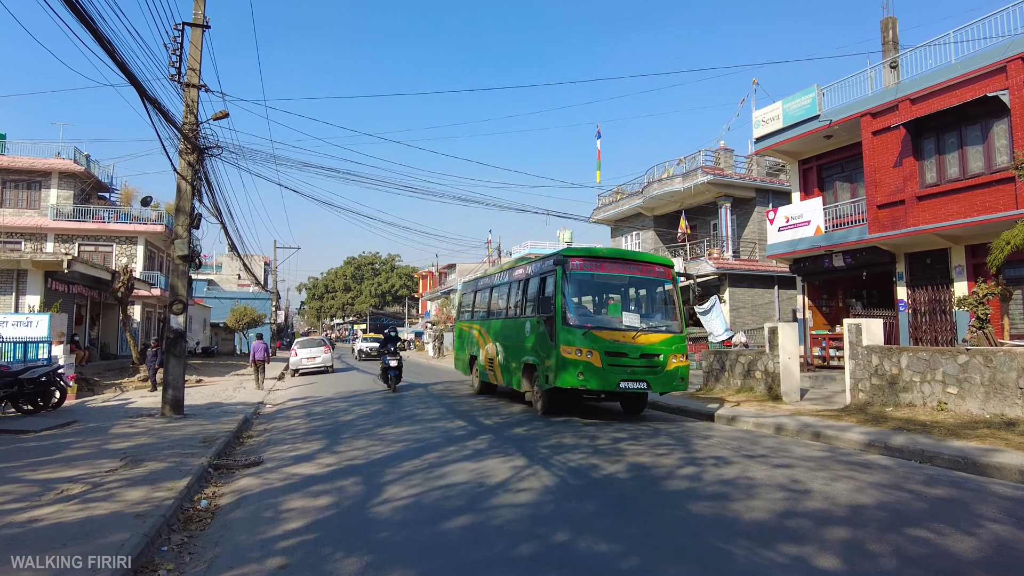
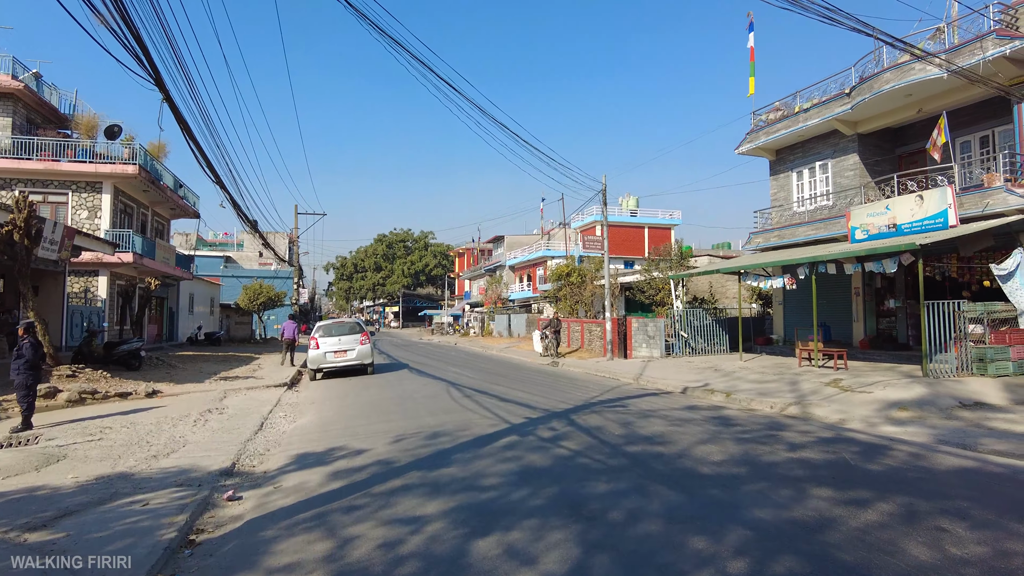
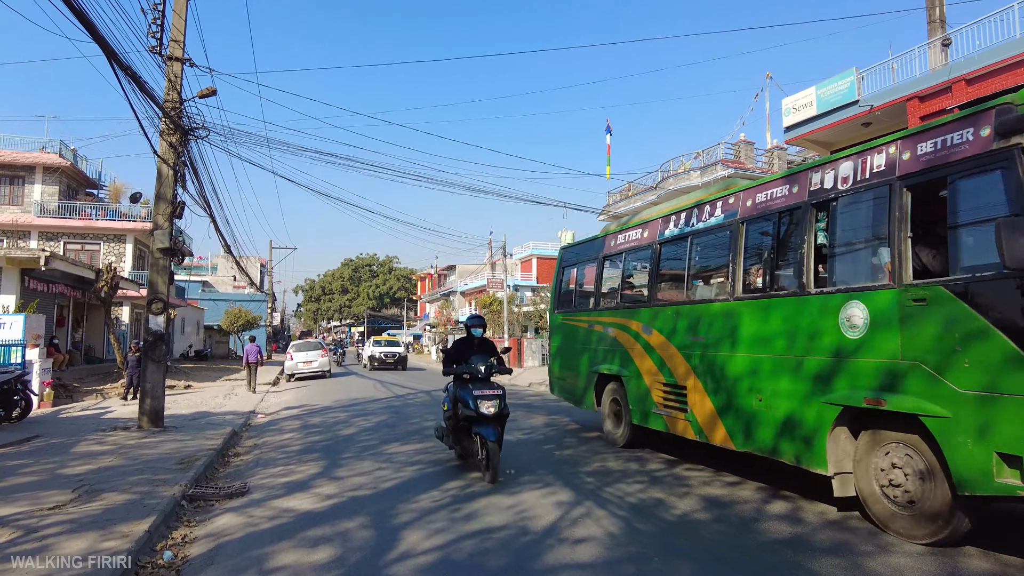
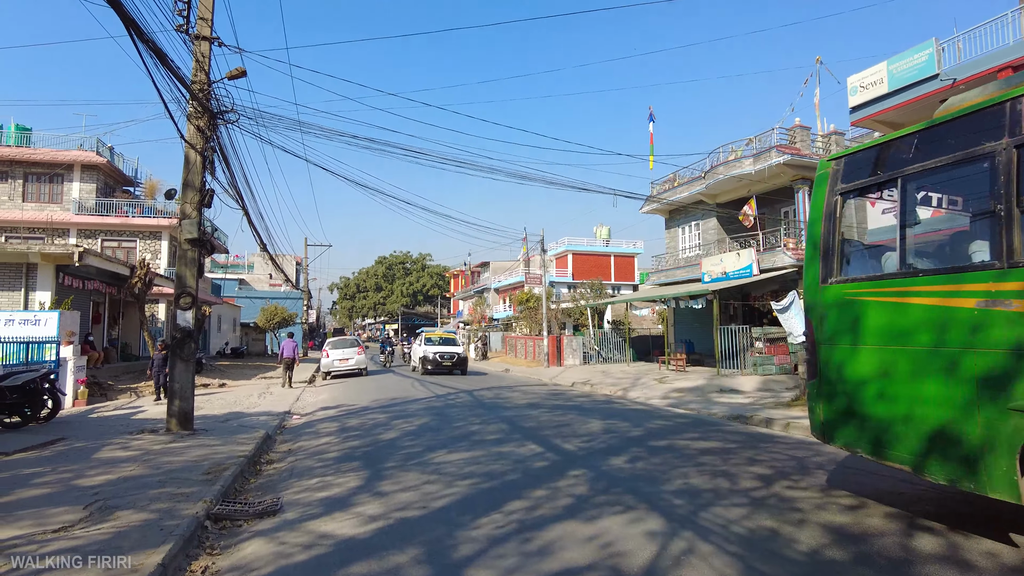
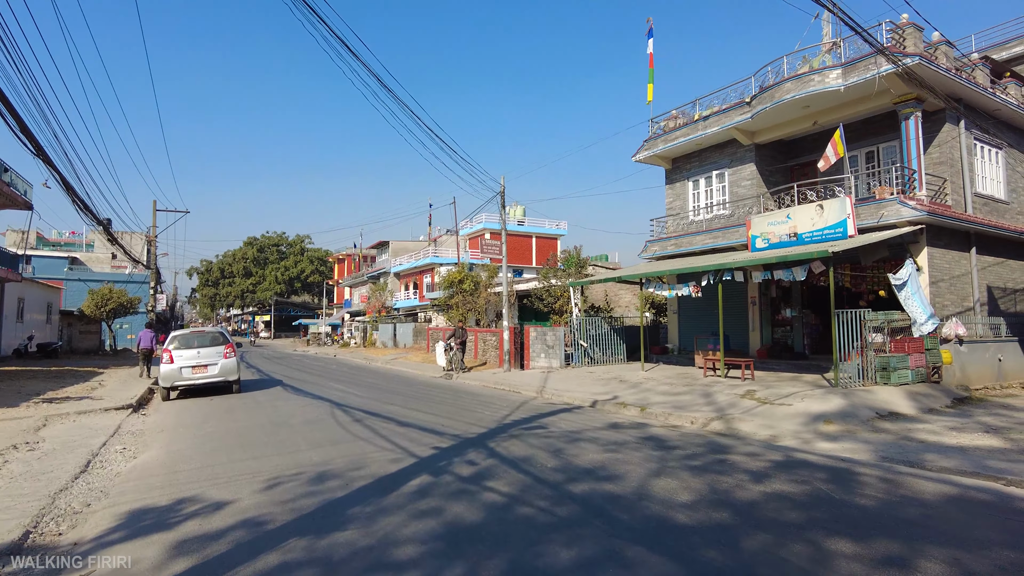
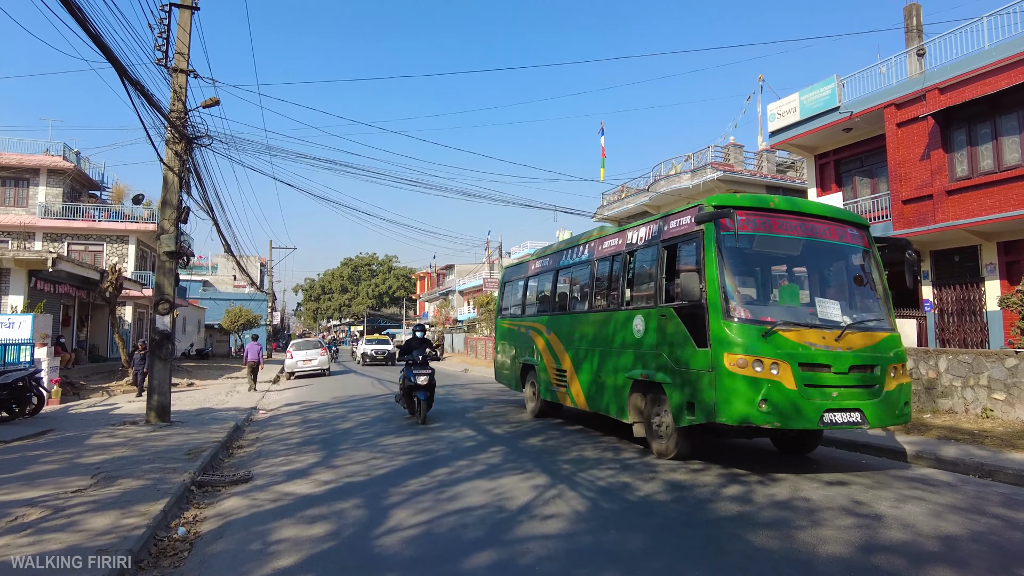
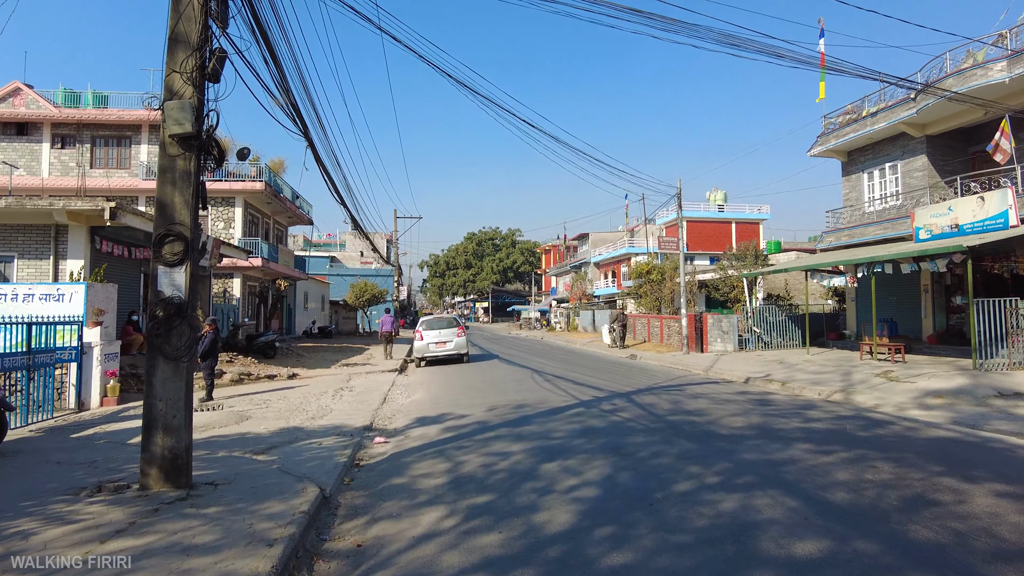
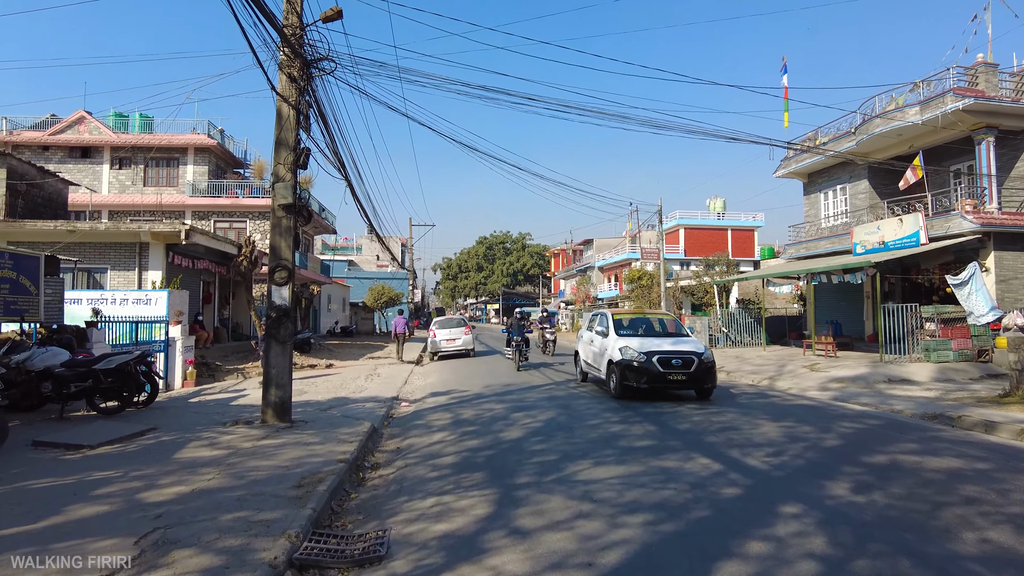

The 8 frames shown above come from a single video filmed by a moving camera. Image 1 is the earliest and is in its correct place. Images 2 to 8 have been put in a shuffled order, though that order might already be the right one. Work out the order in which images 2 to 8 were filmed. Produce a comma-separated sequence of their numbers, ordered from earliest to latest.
6, 3, 4, 8, 7, 2, 5
